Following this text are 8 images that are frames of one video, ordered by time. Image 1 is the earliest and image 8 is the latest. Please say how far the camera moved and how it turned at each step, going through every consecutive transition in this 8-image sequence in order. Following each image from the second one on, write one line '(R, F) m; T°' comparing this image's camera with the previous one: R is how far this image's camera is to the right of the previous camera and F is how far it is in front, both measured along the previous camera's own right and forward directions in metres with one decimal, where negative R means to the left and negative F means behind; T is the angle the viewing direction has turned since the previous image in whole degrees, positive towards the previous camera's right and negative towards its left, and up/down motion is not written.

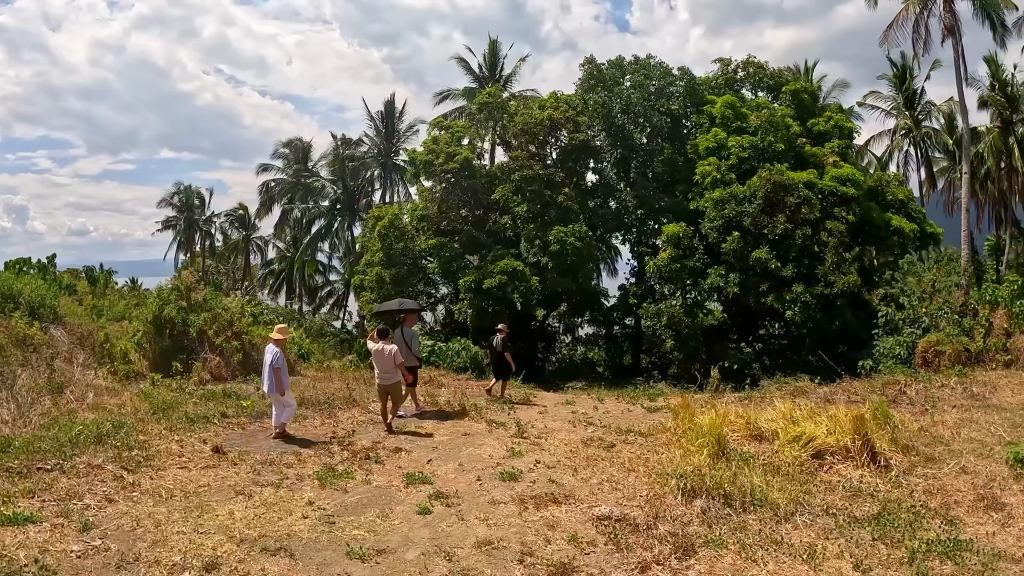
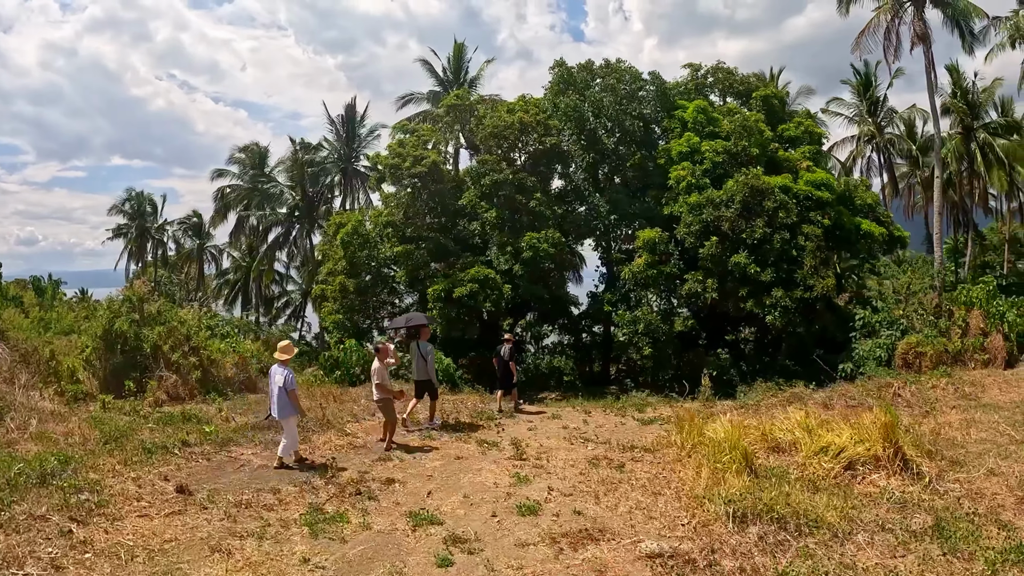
(-0.3, +0.5) m; +3°
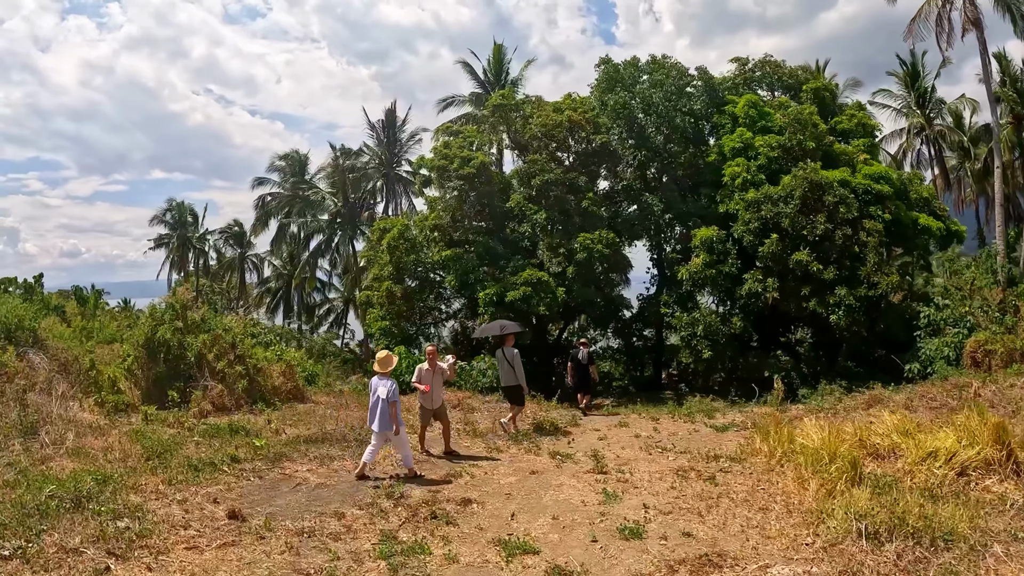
(-0.3, +0.5) m; -3°
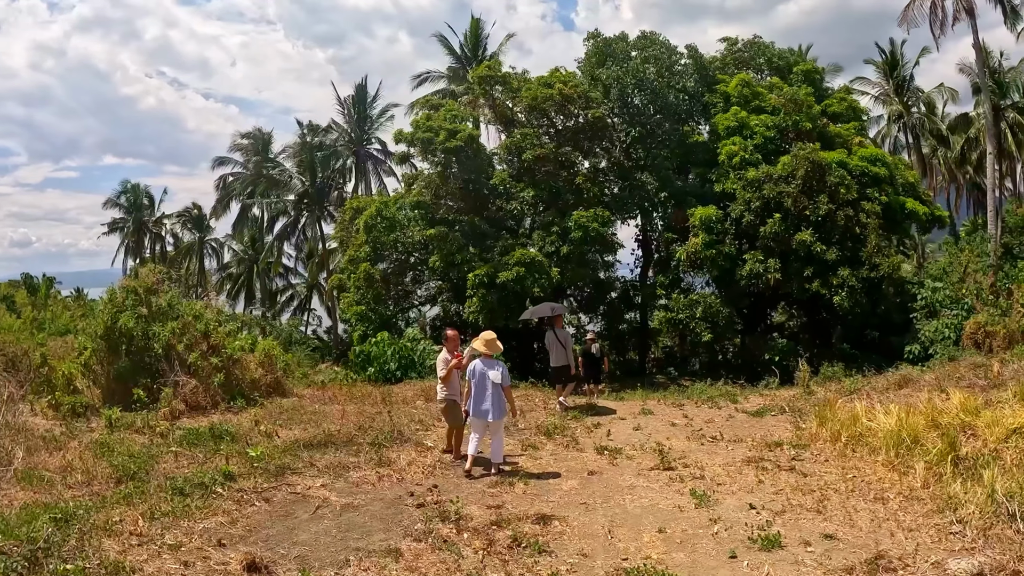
(-0.5, +0.9) m; +3°
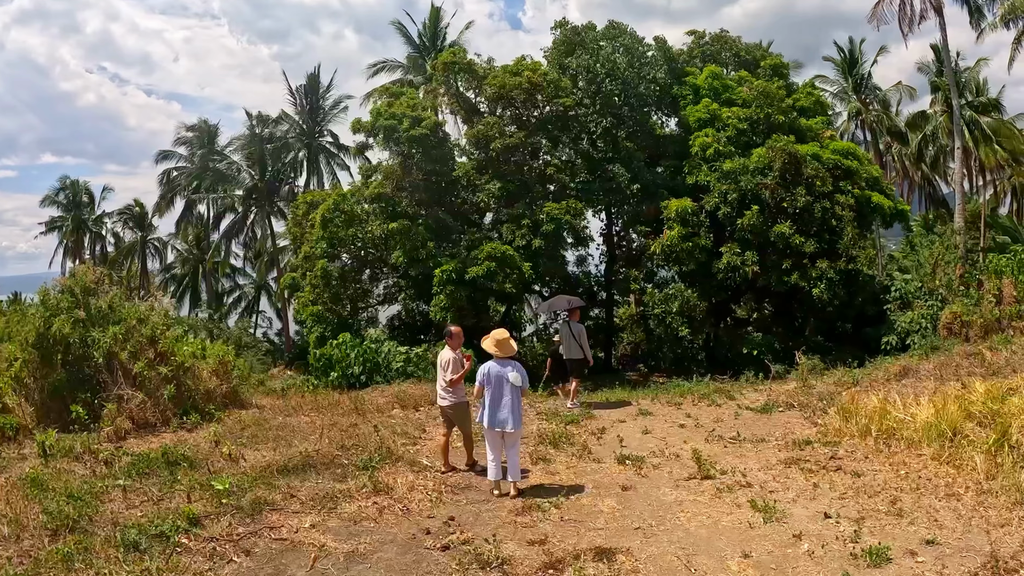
(-0.4, +0.7) m; +4°
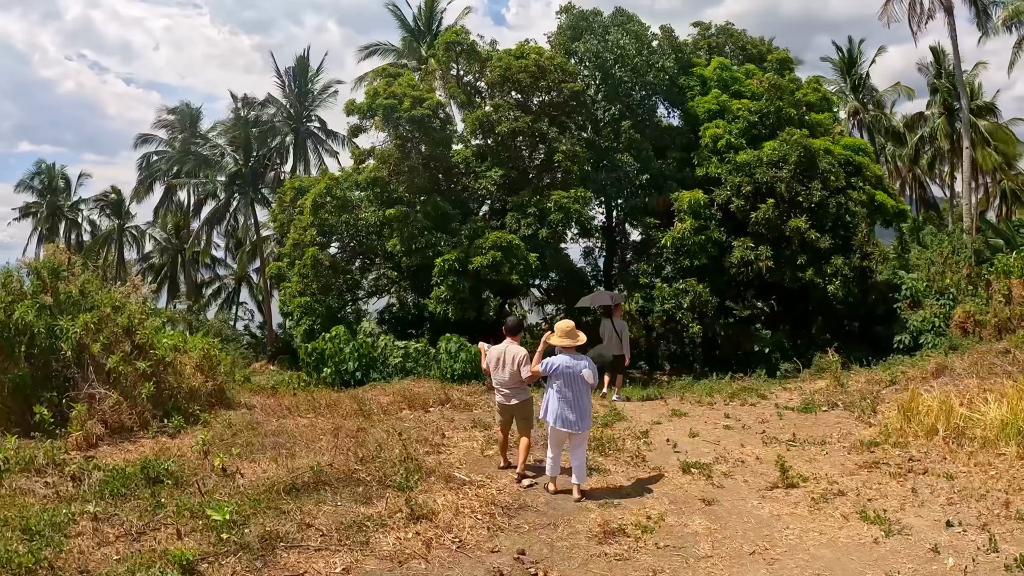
(-0.4, +0.7) m; +2°
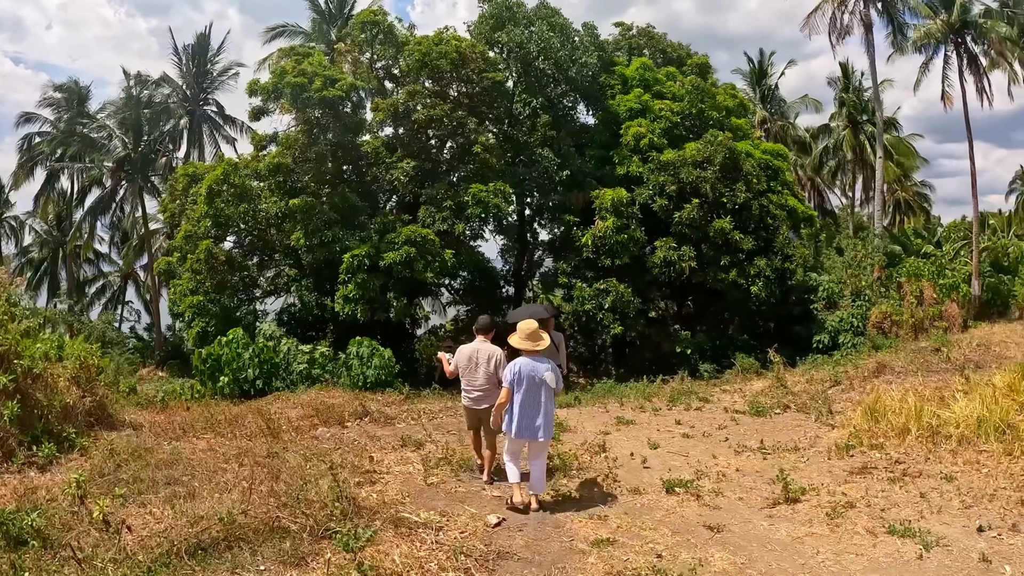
(-0.3, +0.6) m; +8°
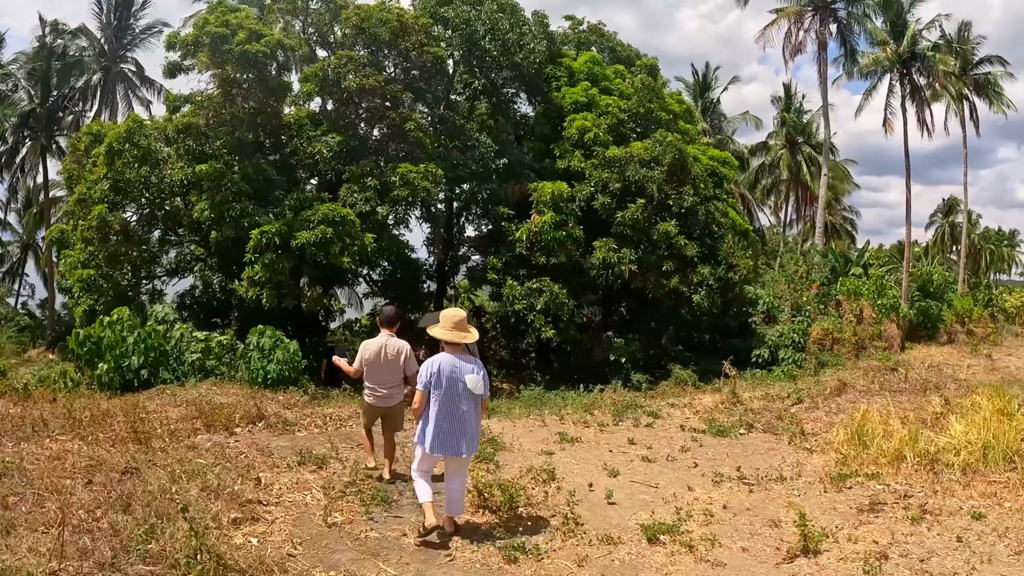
(-0.1, +1.0) m; +6°
